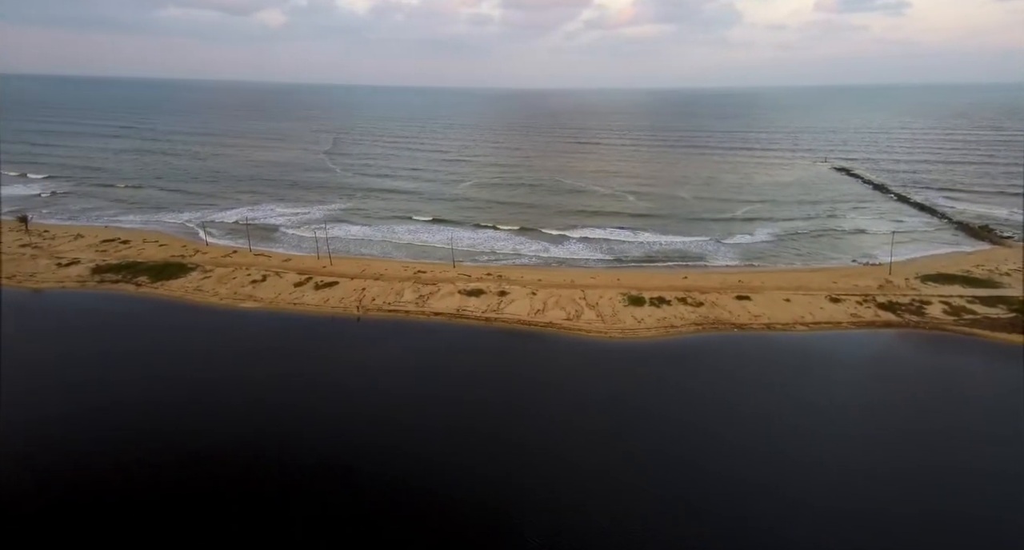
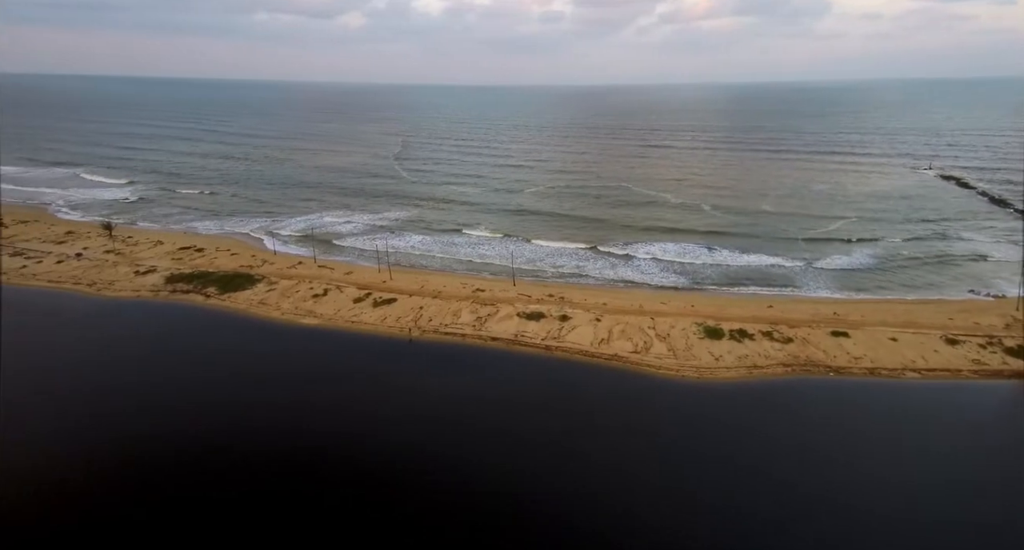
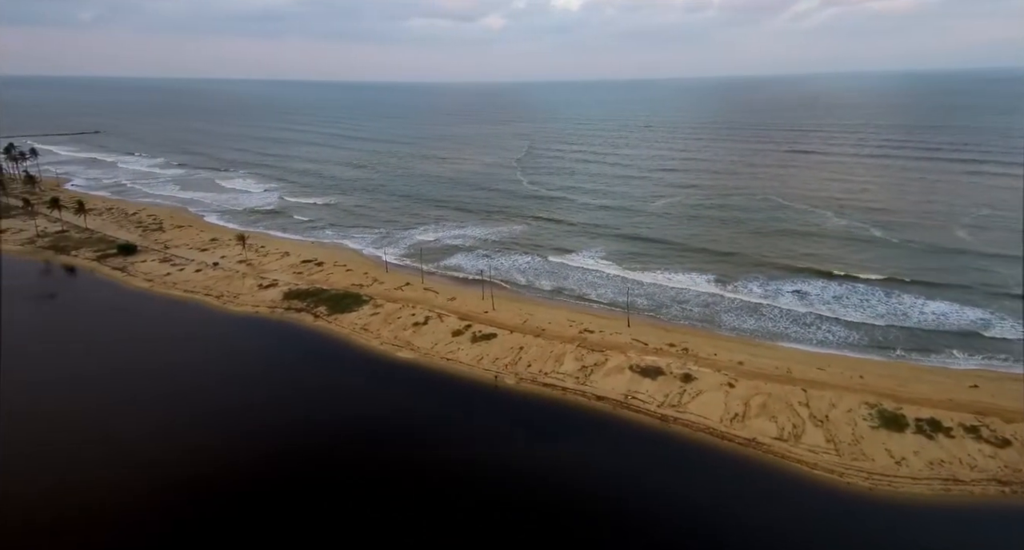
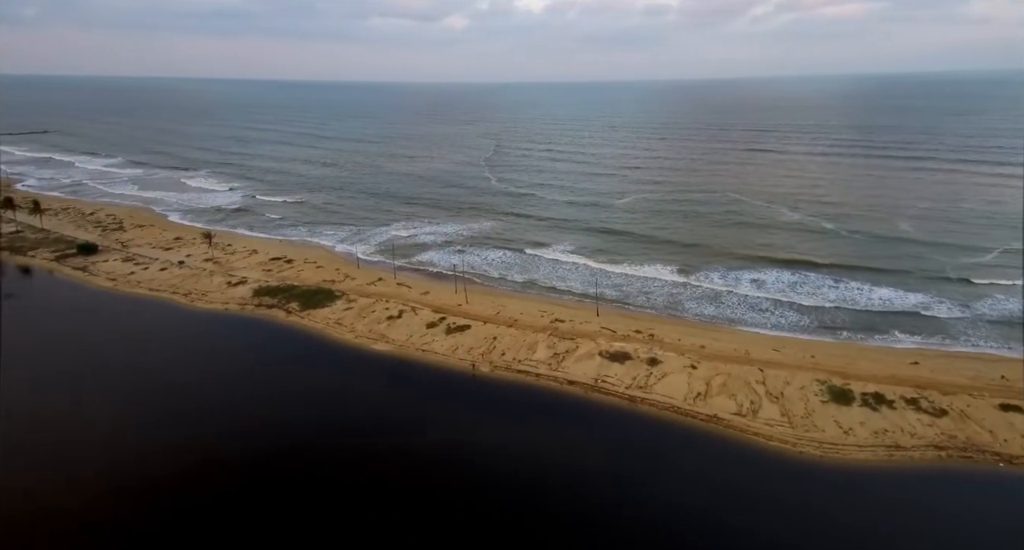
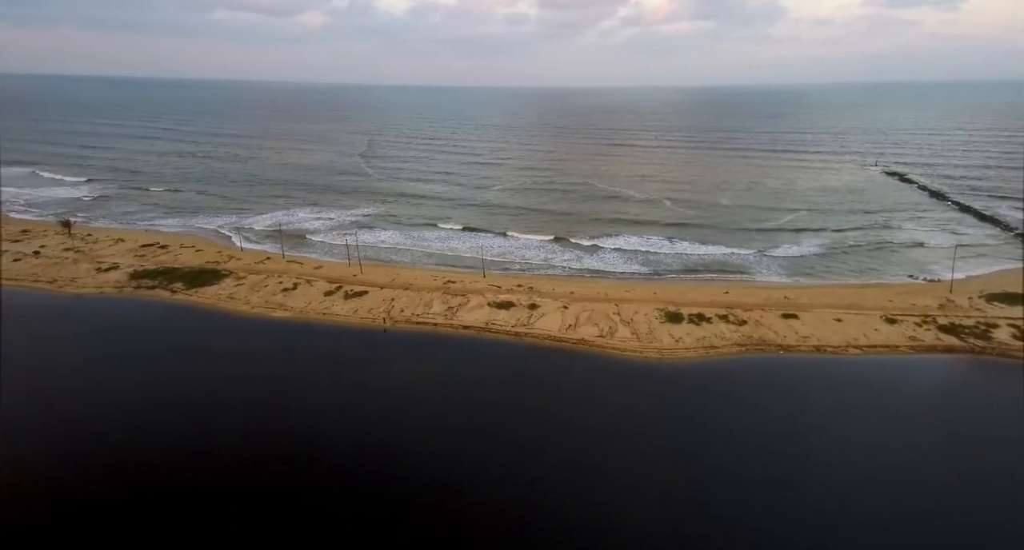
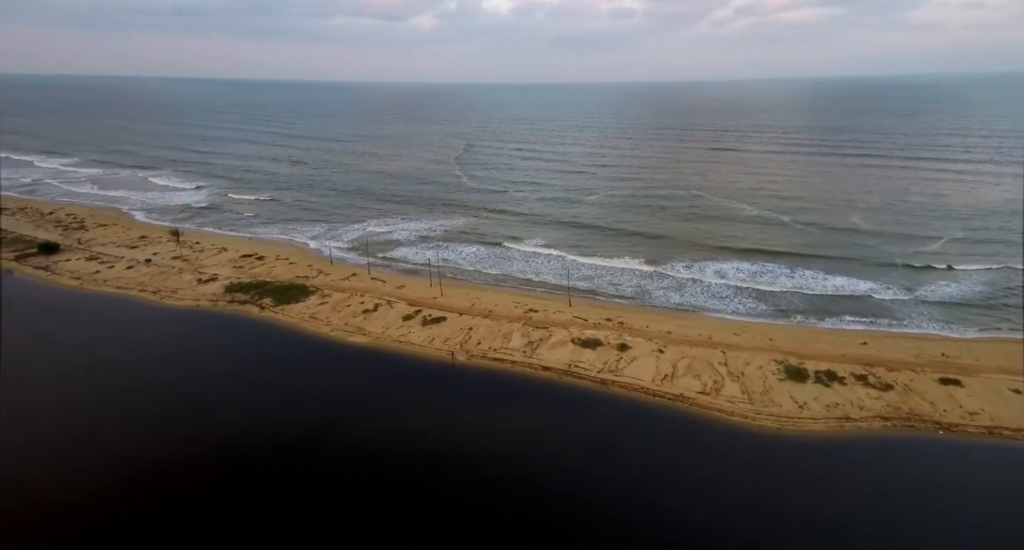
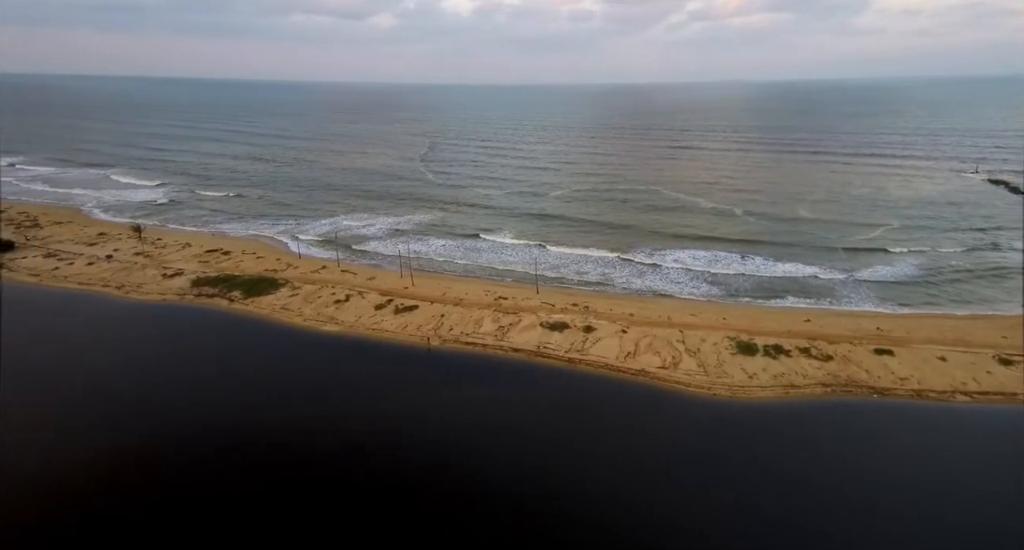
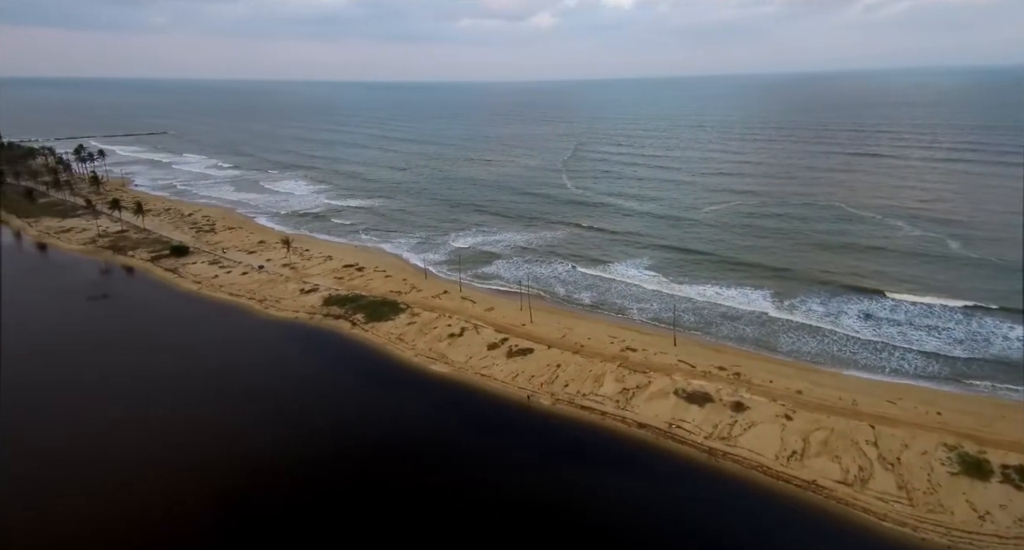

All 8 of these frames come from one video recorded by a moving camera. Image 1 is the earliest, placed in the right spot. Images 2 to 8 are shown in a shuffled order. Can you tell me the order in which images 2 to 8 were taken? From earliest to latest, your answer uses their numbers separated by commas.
5, 2, 7, 6, 4, 3, 8
